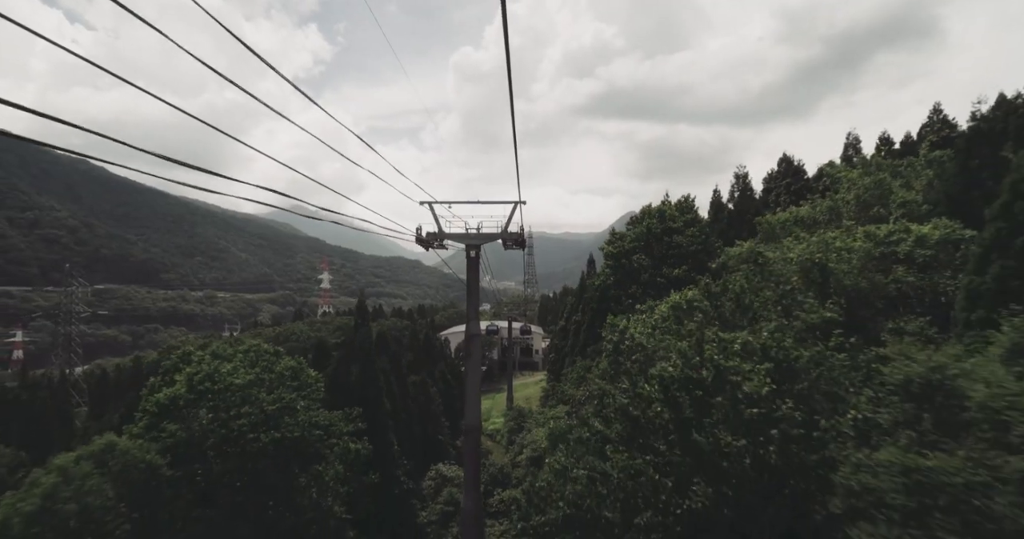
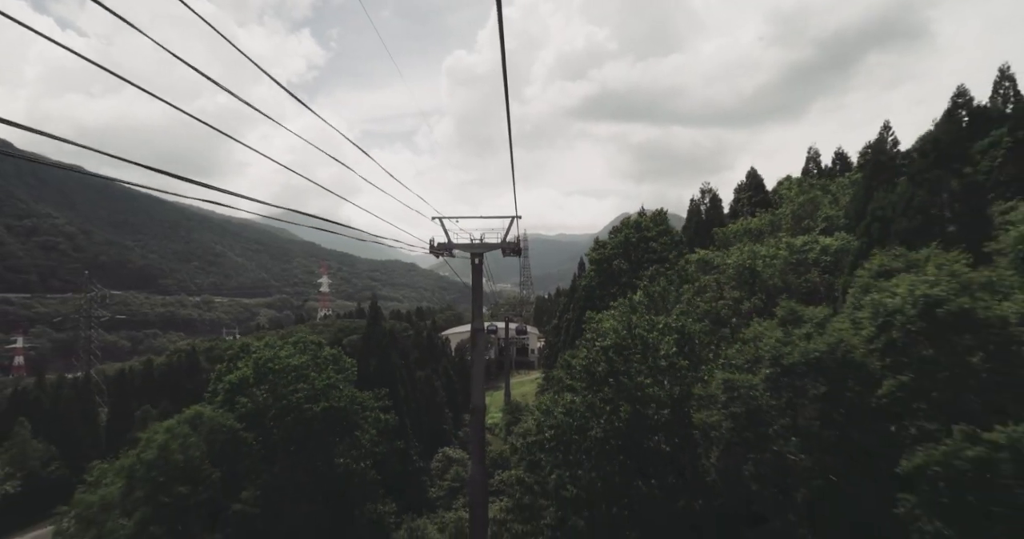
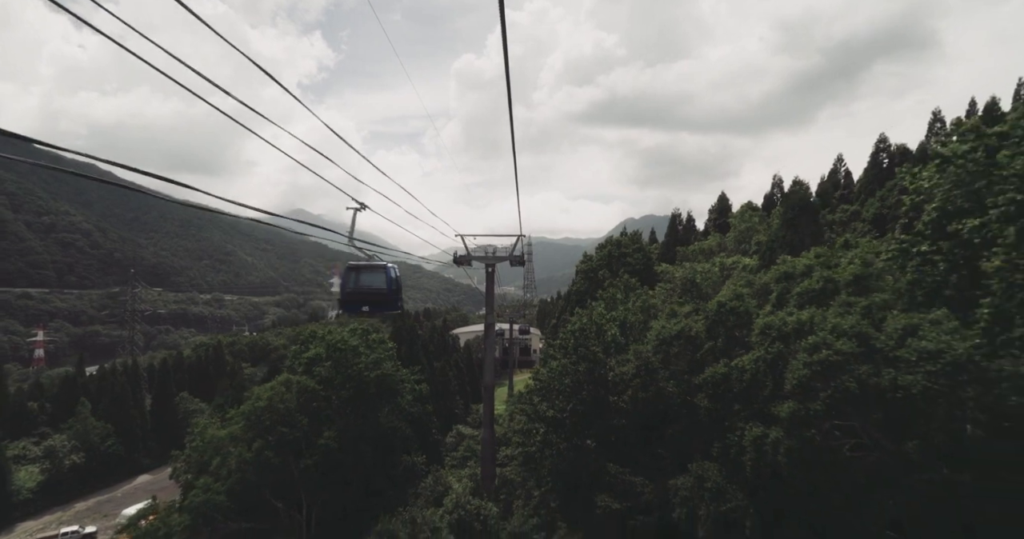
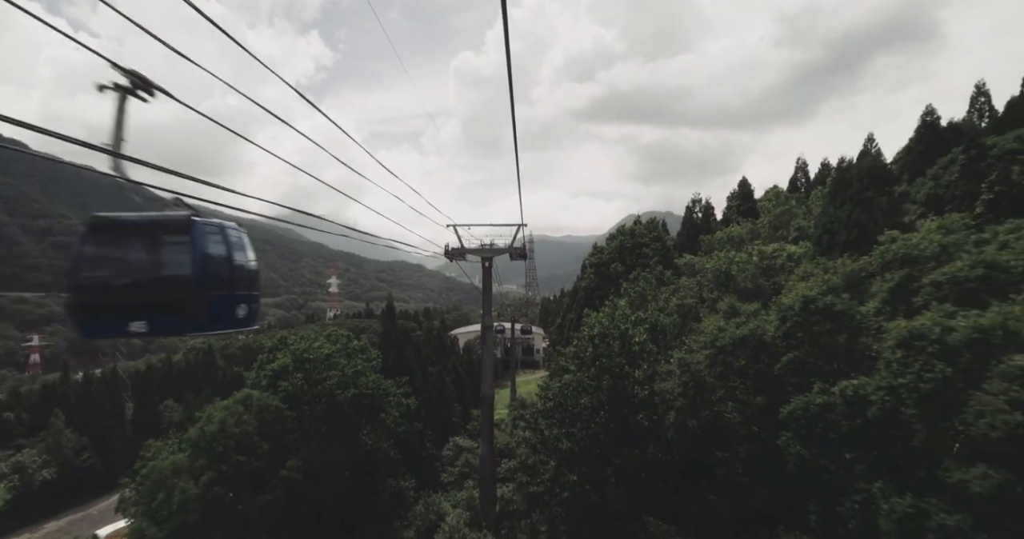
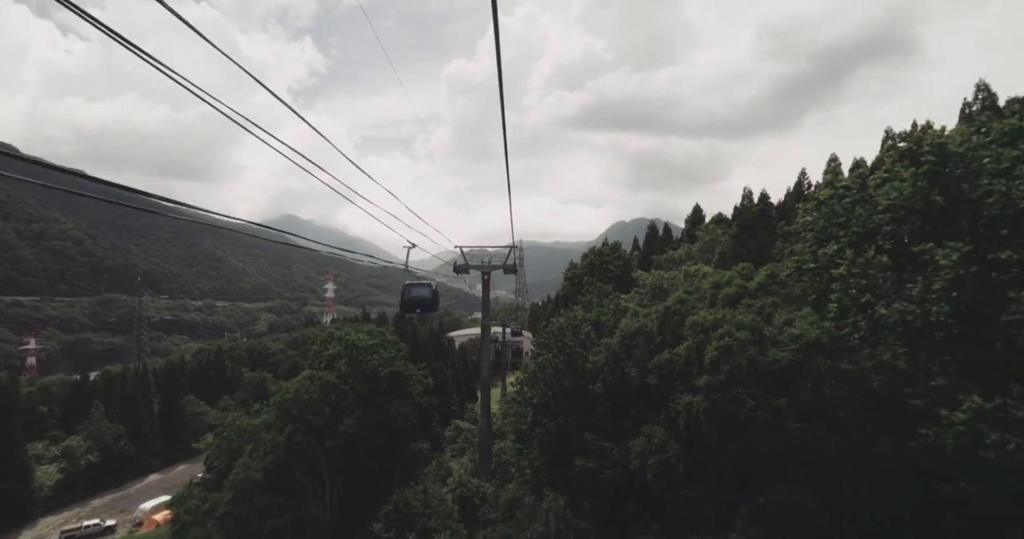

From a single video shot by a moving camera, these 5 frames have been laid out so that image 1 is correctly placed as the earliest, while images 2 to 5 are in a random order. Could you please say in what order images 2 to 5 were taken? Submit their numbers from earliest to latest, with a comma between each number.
2, 4, 3, 5
